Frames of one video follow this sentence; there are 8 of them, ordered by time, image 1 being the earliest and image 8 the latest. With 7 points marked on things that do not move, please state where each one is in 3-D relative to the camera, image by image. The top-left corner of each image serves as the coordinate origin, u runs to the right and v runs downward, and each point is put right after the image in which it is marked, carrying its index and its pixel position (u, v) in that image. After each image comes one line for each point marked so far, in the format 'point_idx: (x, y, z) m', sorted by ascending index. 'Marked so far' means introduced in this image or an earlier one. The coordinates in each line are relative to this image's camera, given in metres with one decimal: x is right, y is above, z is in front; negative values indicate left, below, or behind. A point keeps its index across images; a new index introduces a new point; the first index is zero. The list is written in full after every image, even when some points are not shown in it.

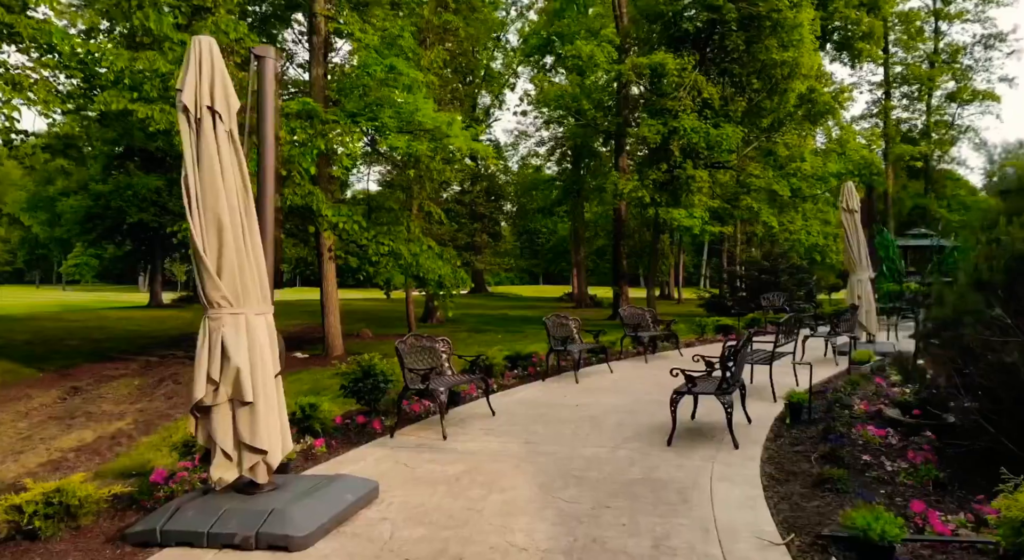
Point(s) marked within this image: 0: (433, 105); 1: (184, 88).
0: (-1.4, +3.1, +11.6) m
1: (-1.6, +1.0, +3.3) m
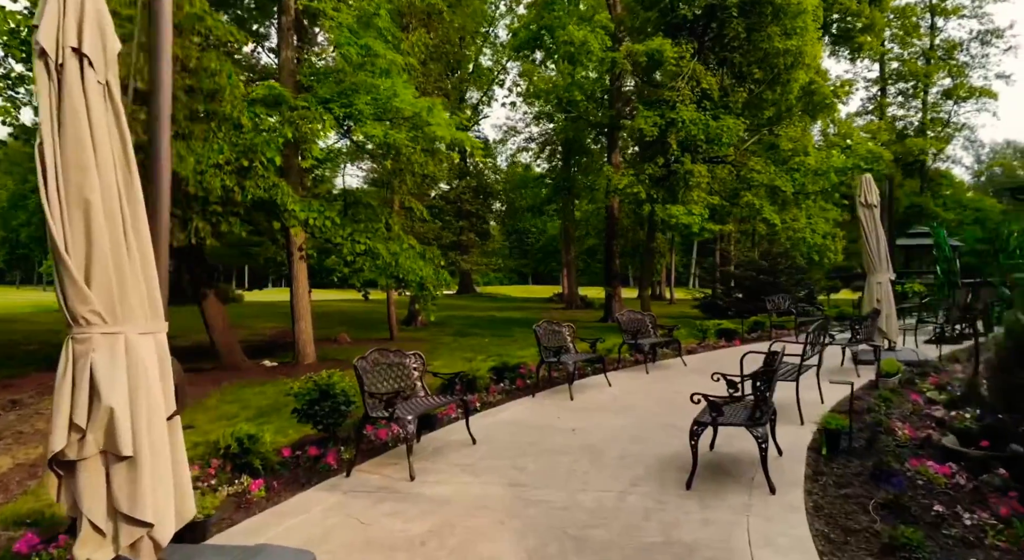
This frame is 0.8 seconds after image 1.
0: (-1.6, +3.1, +10.7) m
1: (-1.7, +0.9, +2.4) m
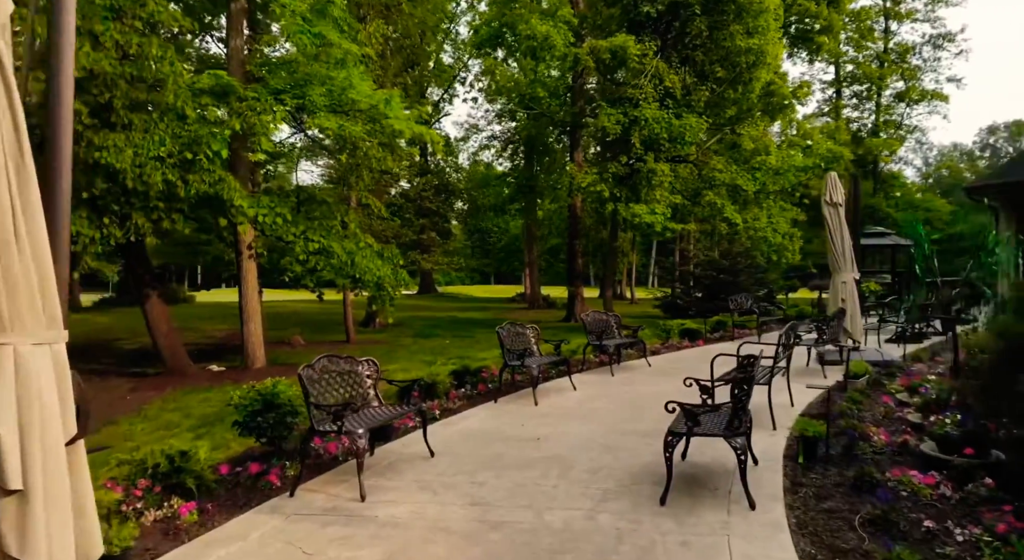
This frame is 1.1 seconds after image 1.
0: (-2.2, +3.1, +10.3) m
1: (-1.8, +0.9, +2.0) m
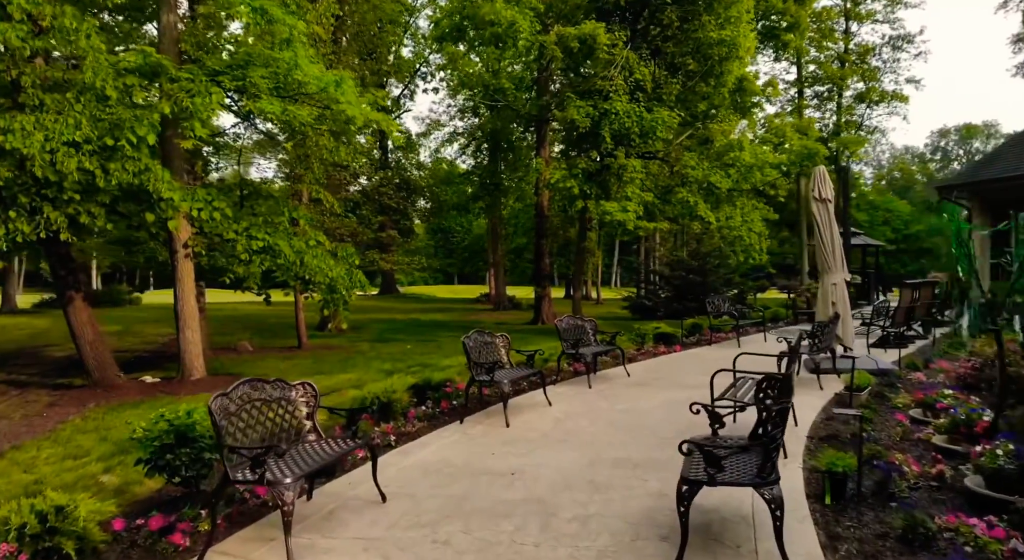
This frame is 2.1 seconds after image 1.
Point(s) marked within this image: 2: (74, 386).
0: (-2.7, +3.1, +9.4) m
1: (-1.9, +0.9, +1.1) m
2: (-6.6, -1.6, +9.8) m
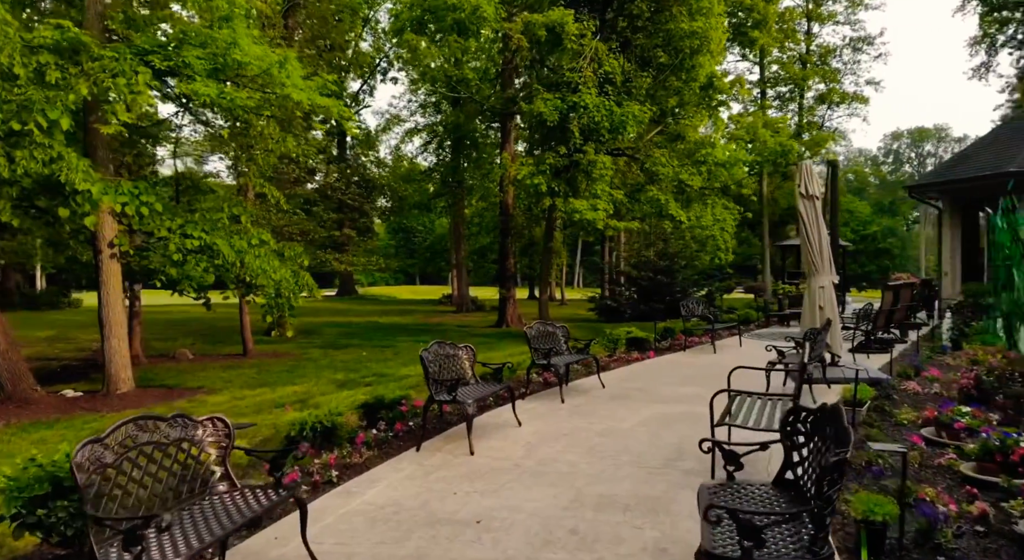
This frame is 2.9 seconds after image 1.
0: (-3.2, +3.0, +8.5) m
1: (-1.9, +0.9, +0.3) m
2: (-7.1, -1.6, +8.7) m
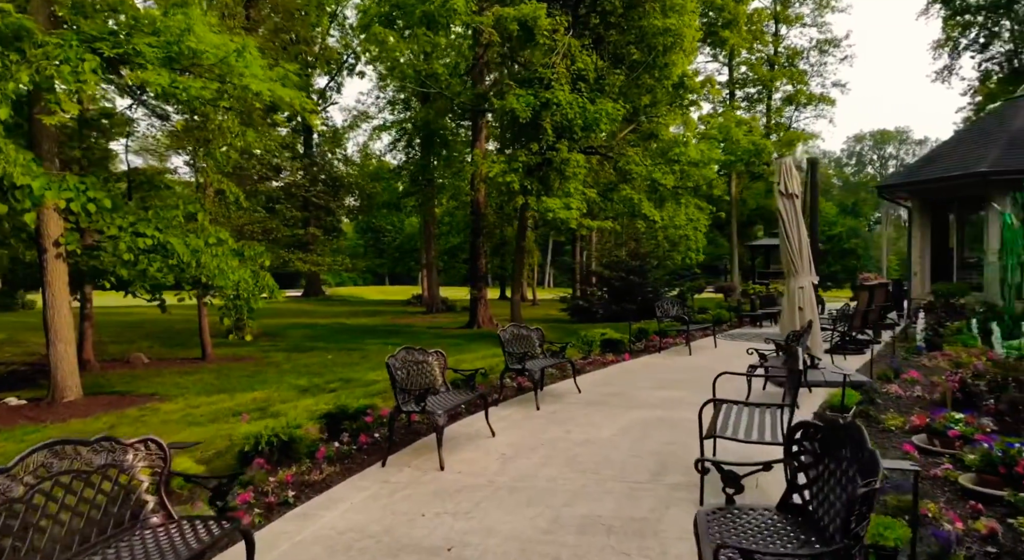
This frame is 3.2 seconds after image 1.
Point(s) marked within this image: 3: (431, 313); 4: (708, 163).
0: (-3.6, +3.0, +8.1) m
1: (-1.9, +0.8, -0.1) m
2: (-7.4, -1.6, +8.1) m
3: (-2.4, -1.0, +19.9) m
4: (+4.5, +2.6, +14.8) m
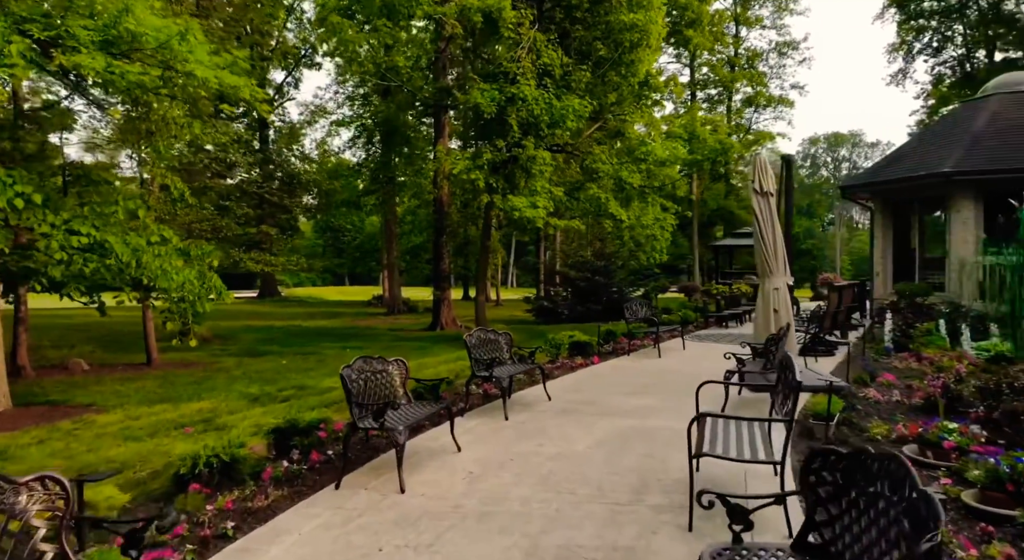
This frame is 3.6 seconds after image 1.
0: (-4.0, +3.0, +7.5) m
1: (-1.8, +0.8, -0.6) m
2: (-7.8, -1.7, +7.3) m
3: (-3.5, -1.0, +19.4) m
4: (+3.7, +2.6, +14.7) m
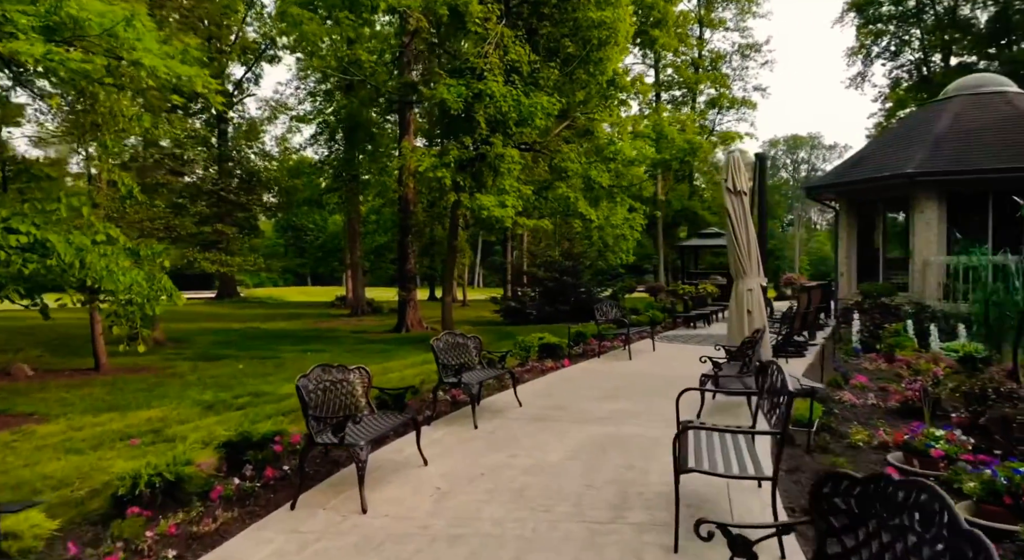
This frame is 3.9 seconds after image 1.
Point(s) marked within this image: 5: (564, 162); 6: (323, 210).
0: (-4.3, +3.0, +7.0) m
1: (-1.7, +0.8, -0.9) m
2: (-8.1, -1.7, +6.6) m
3: (-4.5, -1.0, +18.9) m
4: (+2.9, +2.6, +14.6) m
5: (+1.0, +2.3, +12.9) m
6: (-5.3, +2.0, +18.5) m
